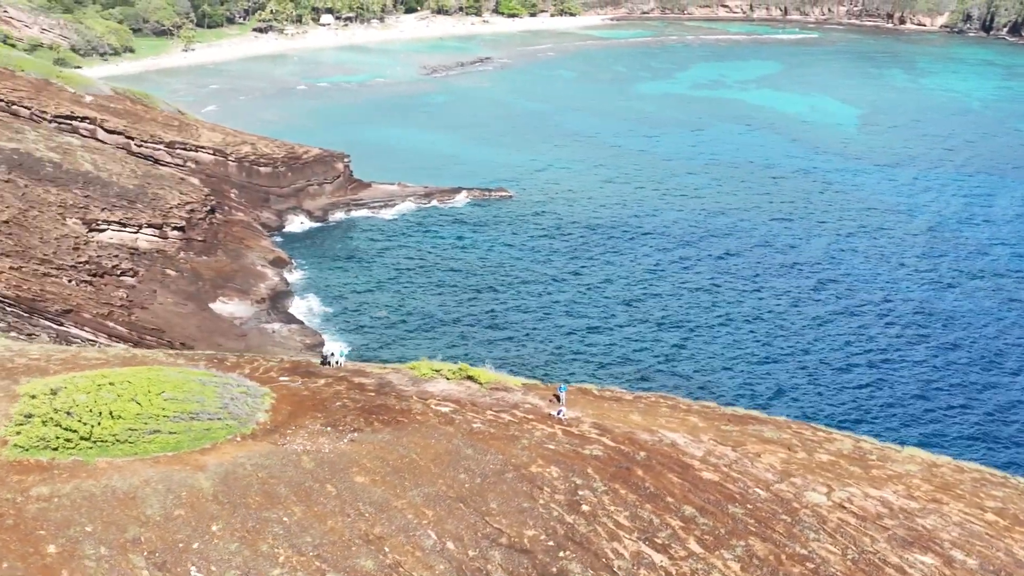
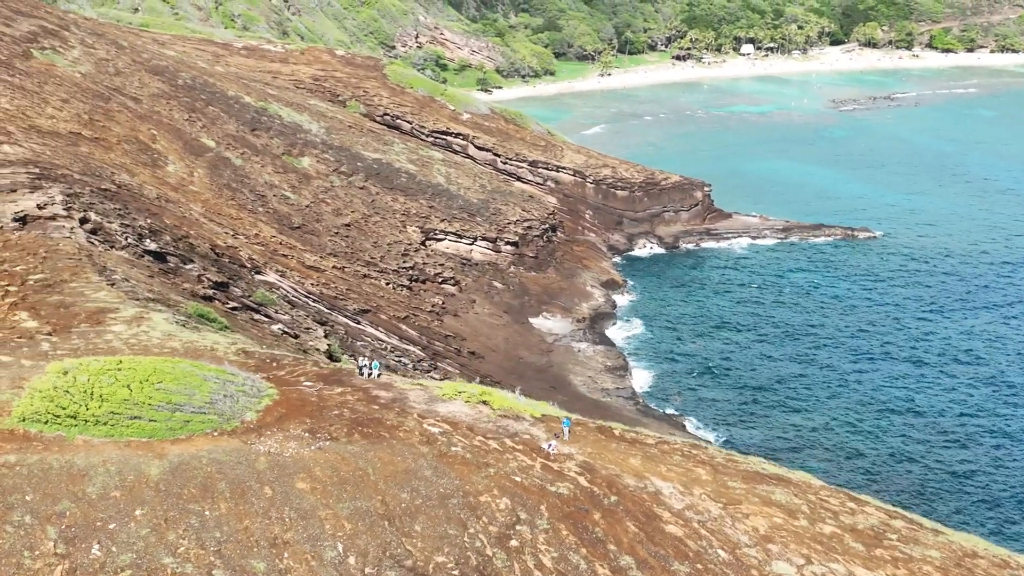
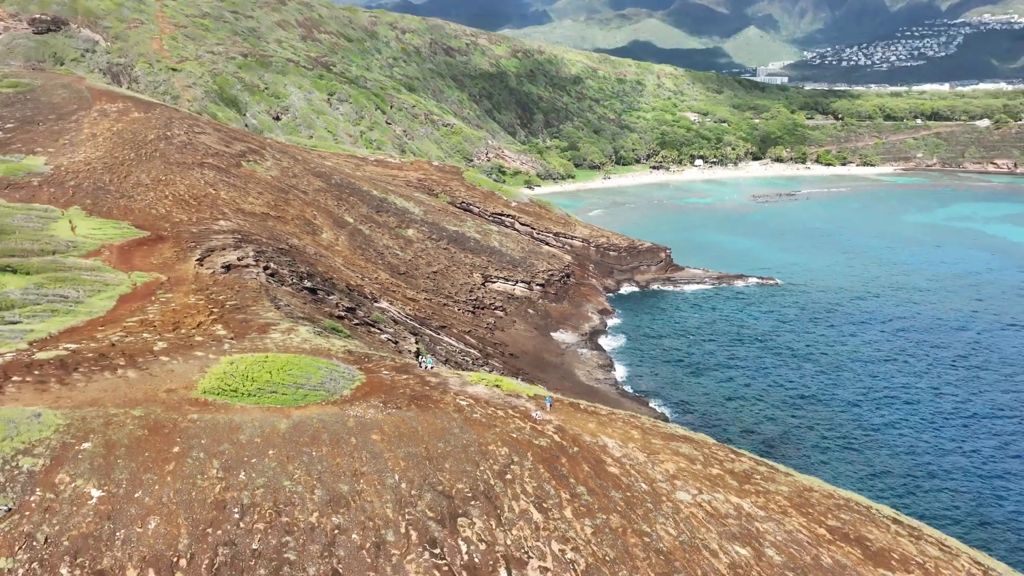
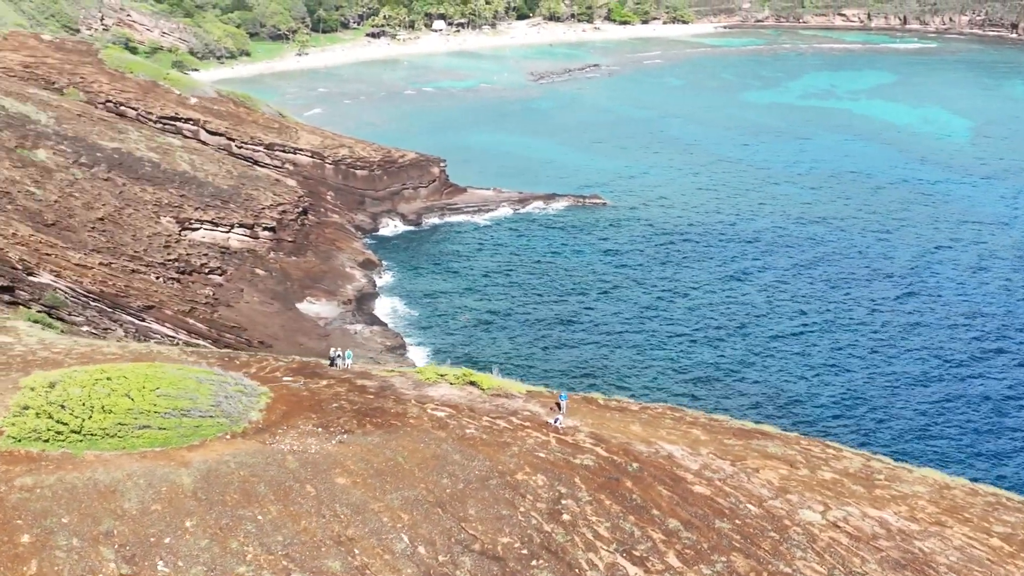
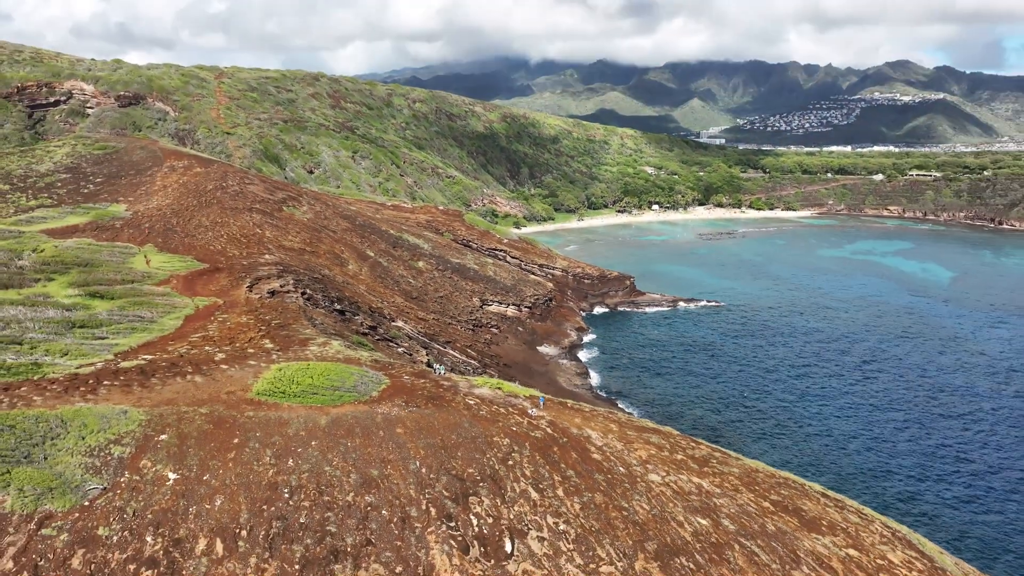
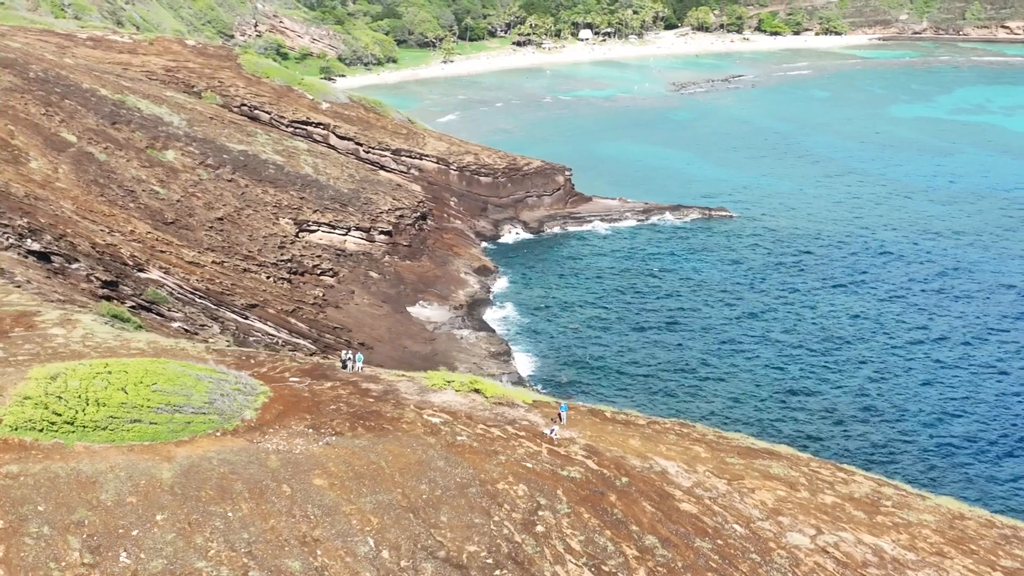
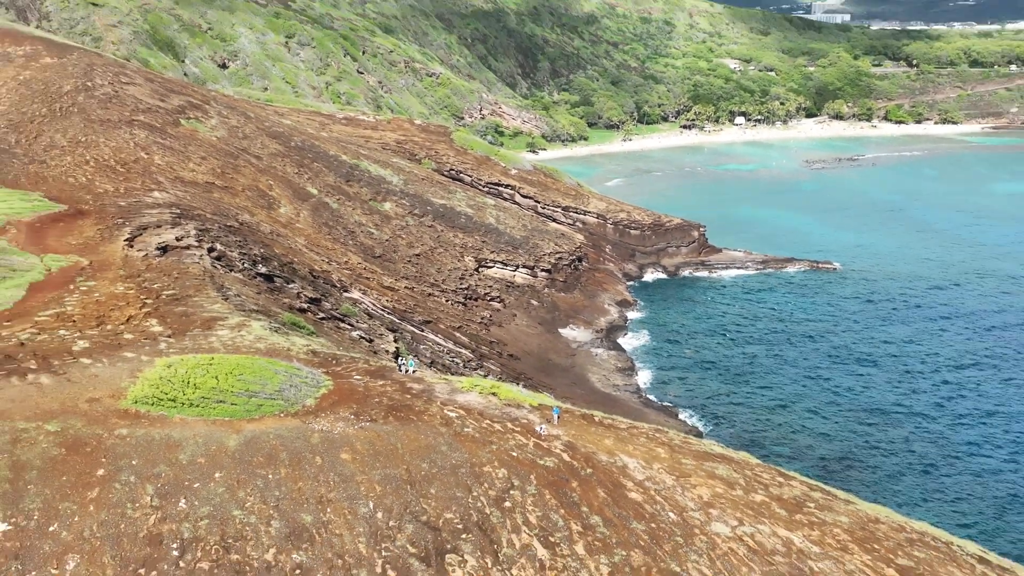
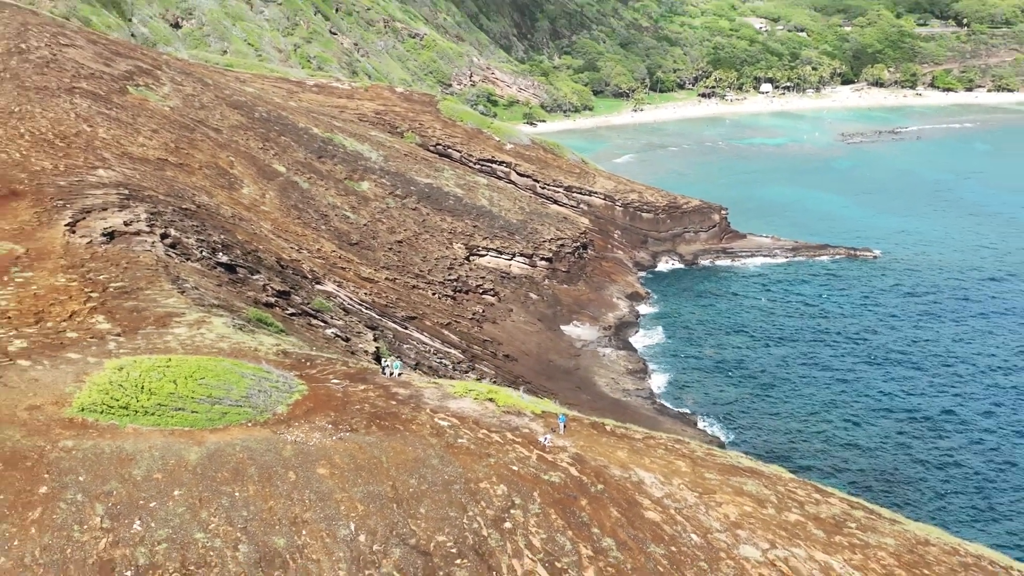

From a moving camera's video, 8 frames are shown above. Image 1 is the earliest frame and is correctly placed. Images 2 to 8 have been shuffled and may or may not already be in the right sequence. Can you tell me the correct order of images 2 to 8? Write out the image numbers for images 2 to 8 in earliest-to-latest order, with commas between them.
4, 6, 2, 8, 7, 3, 5
